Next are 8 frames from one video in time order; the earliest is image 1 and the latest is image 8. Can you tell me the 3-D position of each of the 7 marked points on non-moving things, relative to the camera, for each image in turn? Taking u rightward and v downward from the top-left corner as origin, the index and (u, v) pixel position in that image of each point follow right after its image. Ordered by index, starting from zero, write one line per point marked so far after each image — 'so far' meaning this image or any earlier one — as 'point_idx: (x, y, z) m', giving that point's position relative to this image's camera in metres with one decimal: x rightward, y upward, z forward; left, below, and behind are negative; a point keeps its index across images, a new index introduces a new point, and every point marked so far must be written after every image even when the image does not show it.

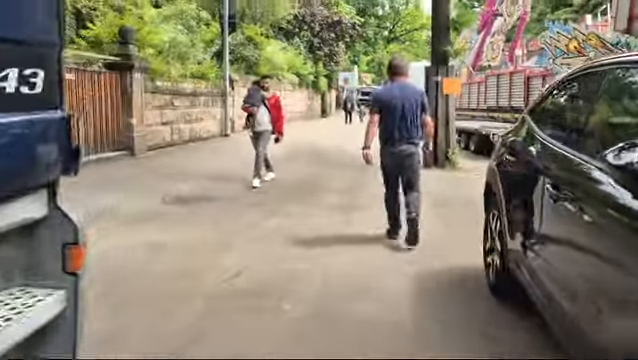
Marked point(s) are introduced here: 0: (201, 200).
0: (-2.1, -0.4, +9.2) m
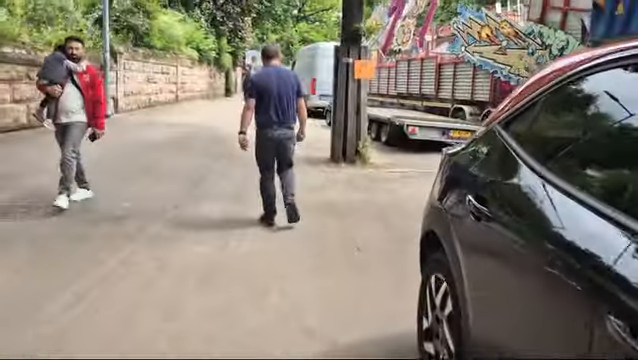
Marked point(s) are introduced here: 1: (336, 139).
0: (-3.7, -0.4, +6.9) m
1: (+0.4, +0.9, +11.2) m
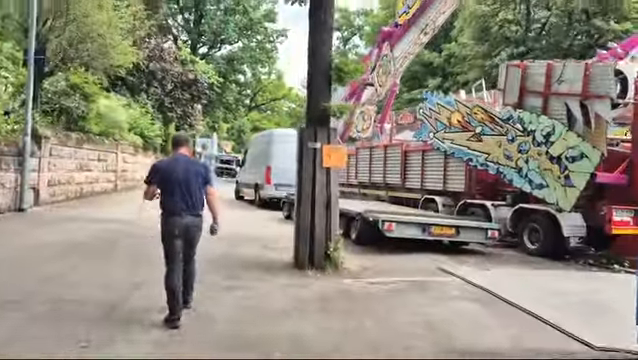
0: (-3.9, -1.6, +4.3) m
1: (-0.3, -1.0, +9.0) m
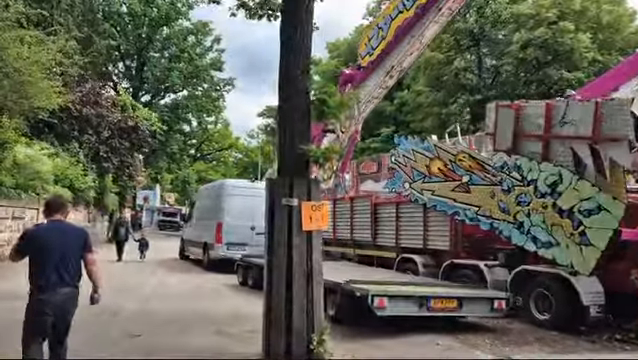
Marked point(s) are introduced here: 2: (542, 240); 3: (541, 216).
0: (-3.7, -2.0, +1.5) m
1: (-0.6, -1.9, +6.6) m
2: (+4.4, -1.2, +10.4) m
3: (+4.4, -0.7, +10.6) m
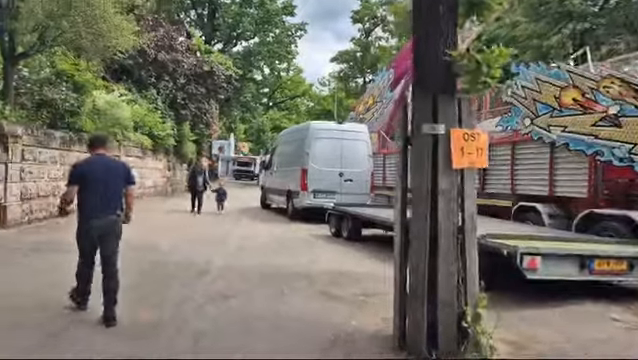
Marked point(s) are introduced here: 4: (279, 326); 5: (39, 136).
0: (-2.9, -1.8, +0.3) m
1: (+0.9, -1.1, +5.0) m
2: (+6.3, -0.1, +8.0) m
3: (+6.3, +0.4, +8.1) m
4: (-0.4, -1.7, +5.9) m
5: (-7.1, +1.1, +13.3) m
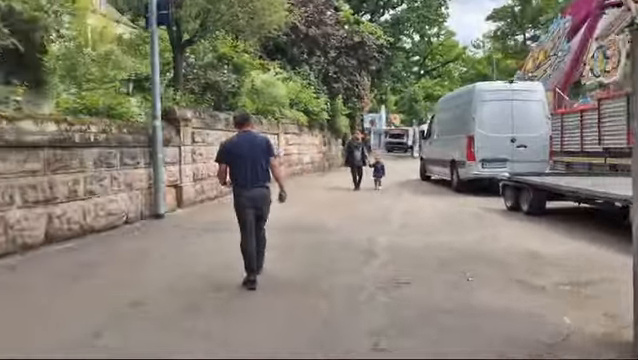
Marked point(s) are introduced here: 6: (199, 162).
0: (-2.5, -1.9, +0.2) m
1: (+2.4, -0.8, +3.6) m
2: (+8.4, +0.6, +5.0) m
3: (+8.4, +1.0, +5.0) m
4: (+1.4, -1.3, +5.0) m
5: (-3.0, +1.6, +13.8) m
6: (-3.0, +0.5, +13.3) m
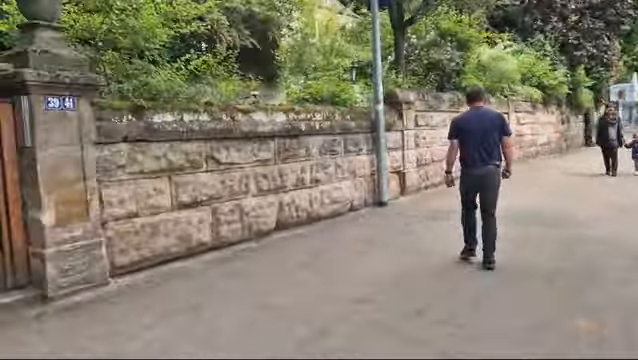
0: (-2.2, -1.9, +0.5) m
1: (+3.6, -0.8, +1.6) m
2: (+9.6, +0.7, +0.4) m
3: (+9.6, +1.2, +0.4) m
4: (+3.2, -1.2, +3.2) m
5: (+2.7, +2.0, +13.0) m
6: (+2.5, +0.8, +12.6) m
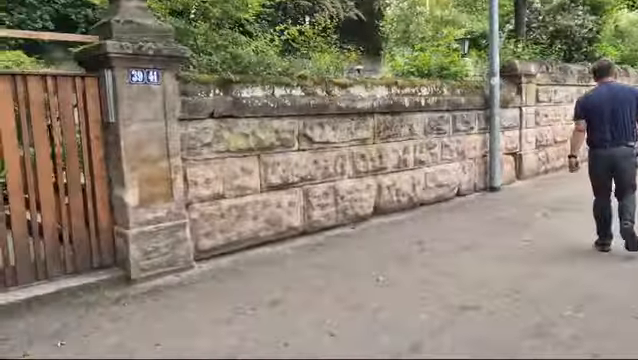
0: (-2.3, -1.9, +0.3) m
1: (+3.6, -0.9, +0.2) m
2: (+9.3, +0.4, -2.2) m
3: (+9.3, +0.8, -2.3) m
4: (+3.6, -1.3, +1.9) m
5: (+5.1, +2.3, +11.4) m
6: (+4.8, +1.2, +11.1) m
